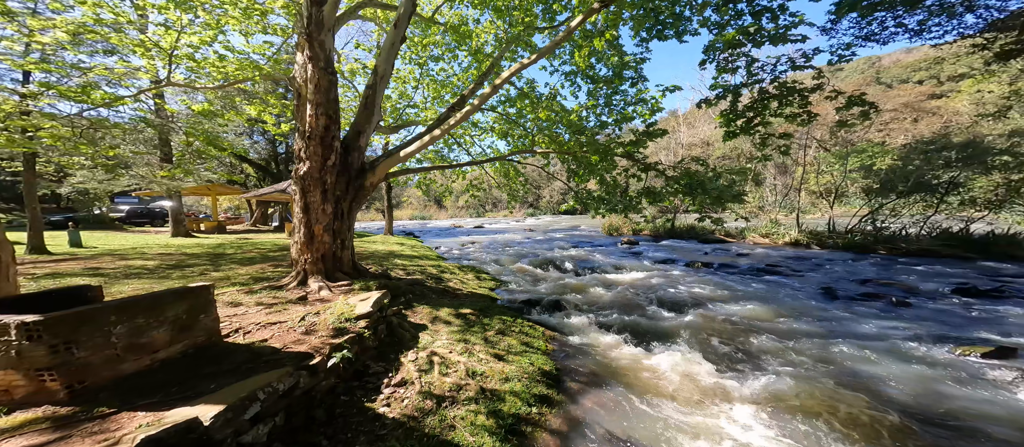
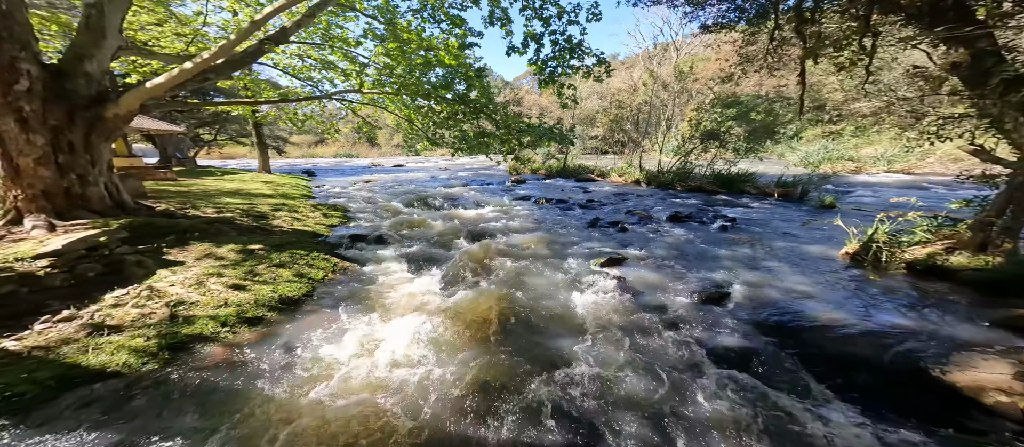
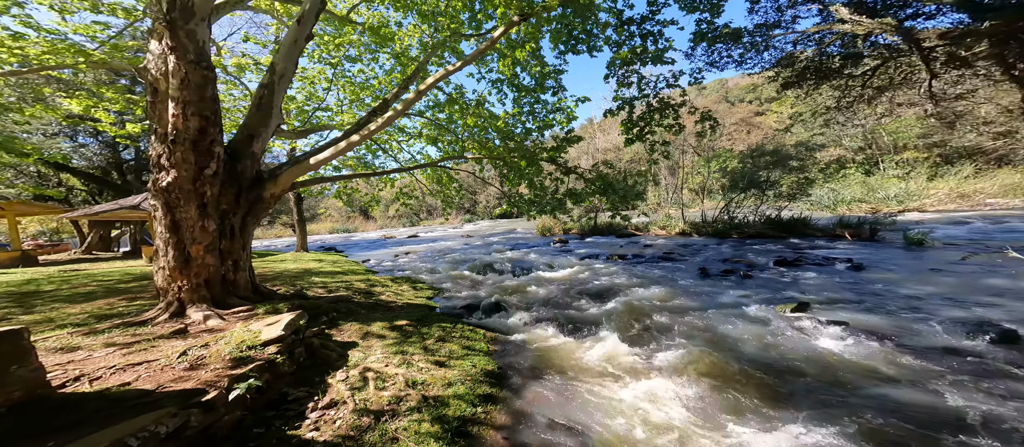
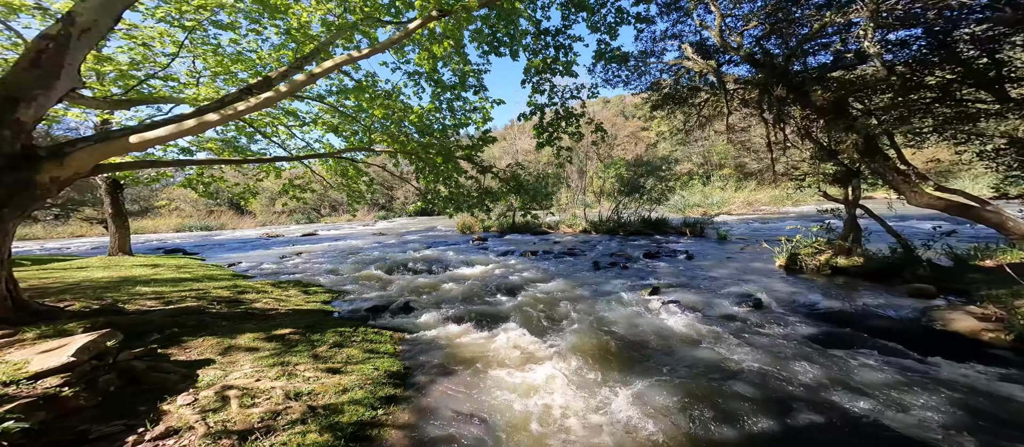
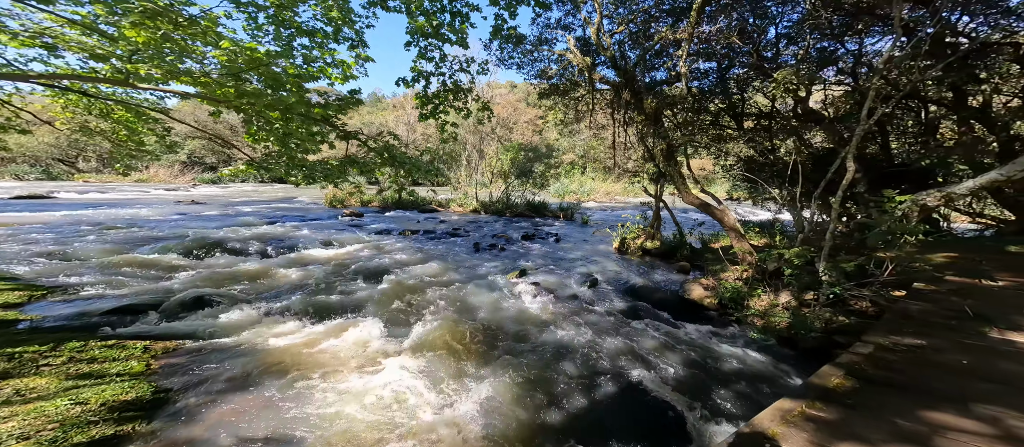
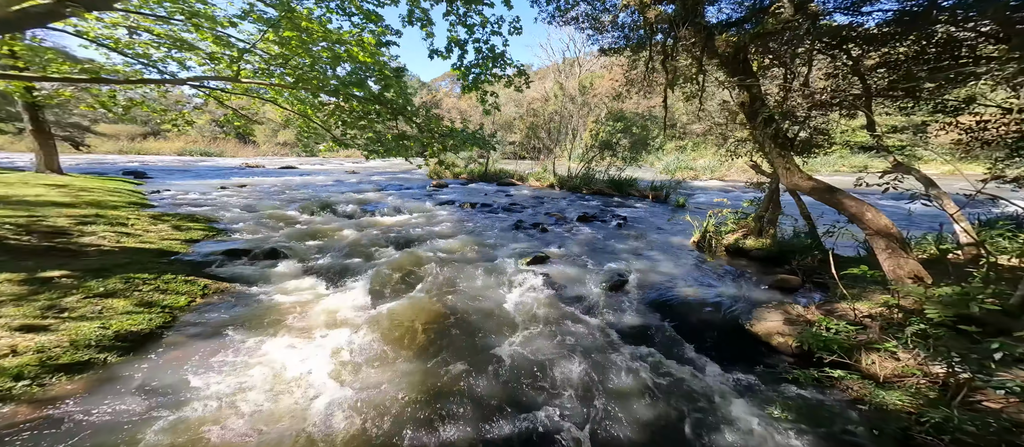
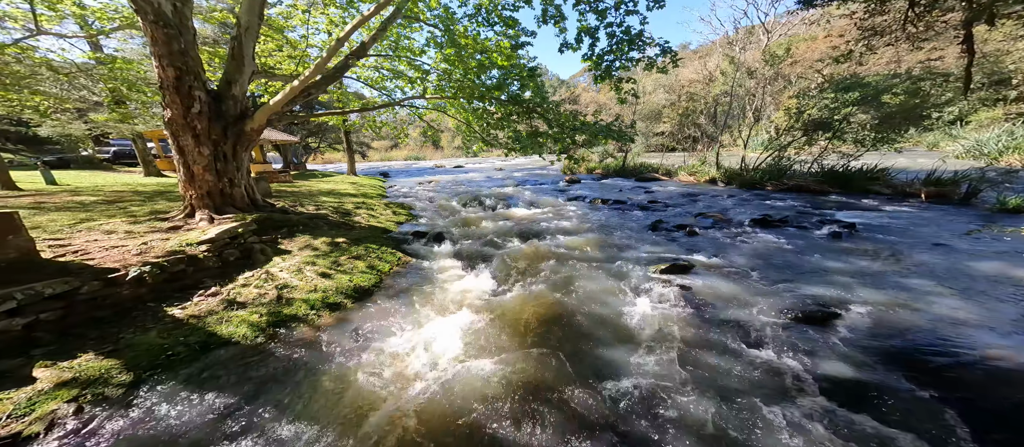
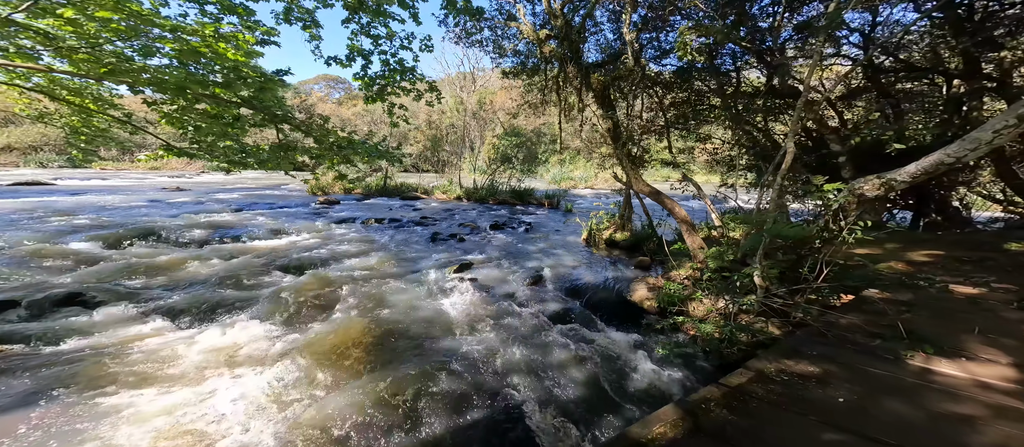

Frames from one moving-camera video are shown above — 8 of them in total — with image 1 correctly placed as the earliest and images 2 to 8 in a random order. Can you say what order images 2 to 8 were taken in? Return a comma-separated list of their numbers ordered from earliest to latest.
3, 4, 5, 8, 6, 2, 7
